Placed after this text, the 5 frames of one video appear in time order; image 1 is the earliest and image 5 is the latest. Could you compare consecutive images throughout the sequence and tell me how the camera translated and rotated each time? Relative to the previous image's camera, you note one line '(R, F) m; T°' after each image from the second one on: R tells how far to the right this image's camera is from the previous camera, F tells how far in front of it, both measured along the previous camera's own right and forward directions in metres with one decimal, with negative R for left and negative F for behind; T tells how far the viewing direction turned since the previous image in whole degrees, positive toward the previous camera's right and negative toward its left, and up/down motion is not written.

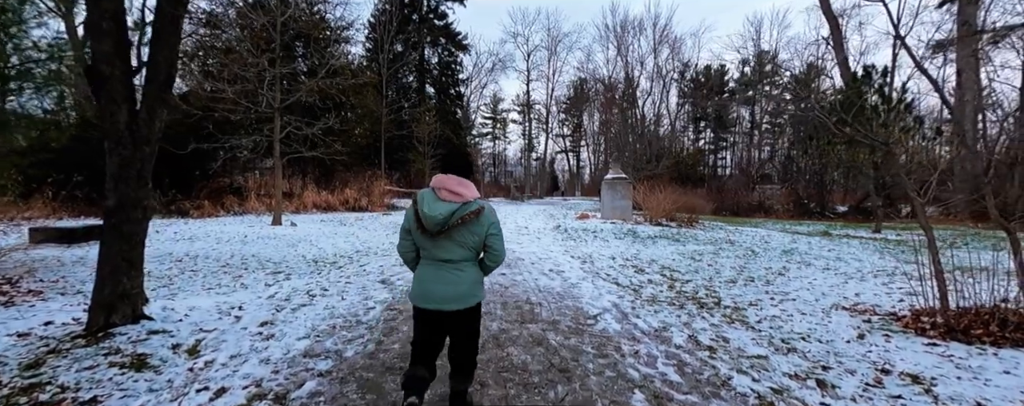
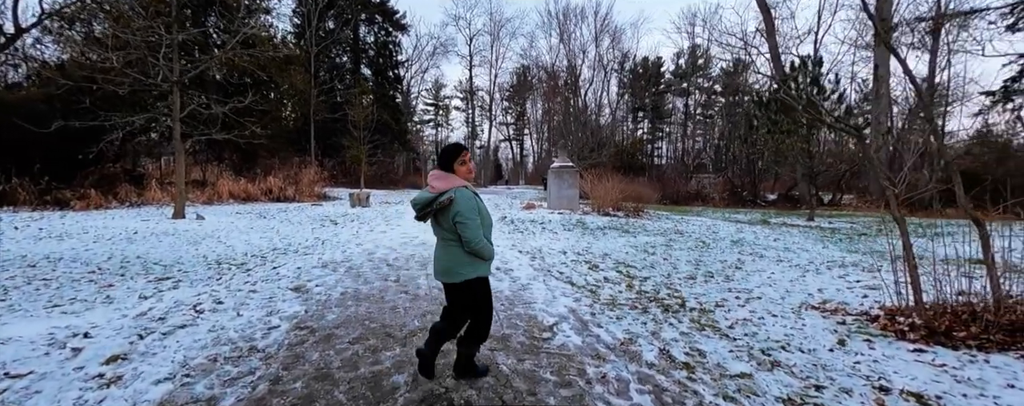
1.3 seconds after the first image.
(0.0, +0.6) m; +8°
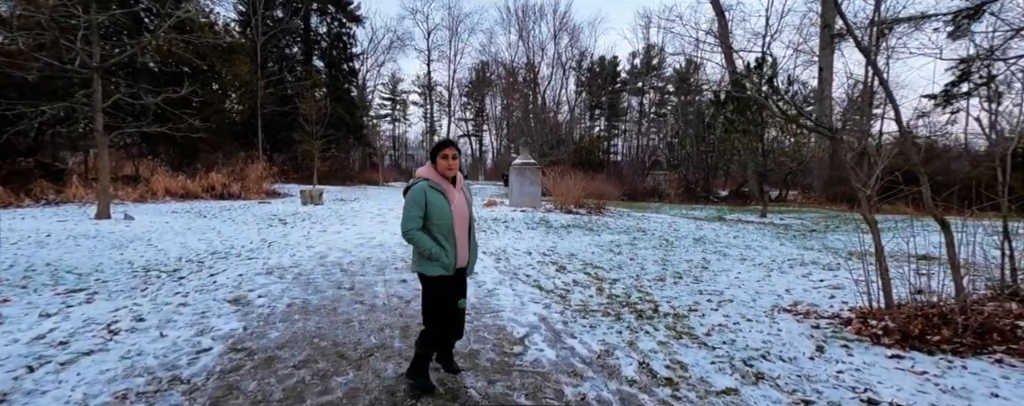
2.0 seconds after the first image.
(0.0, +0.3) m; +5°
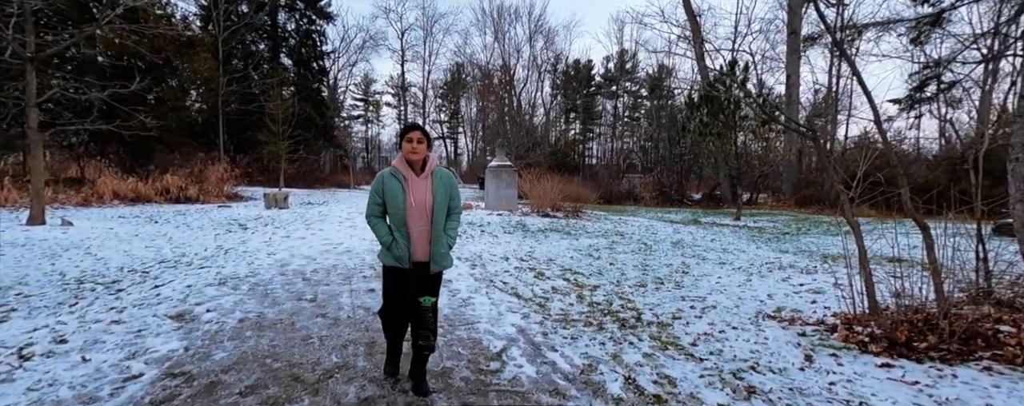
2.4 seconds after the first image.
(0.0, +0.2) m; +3°
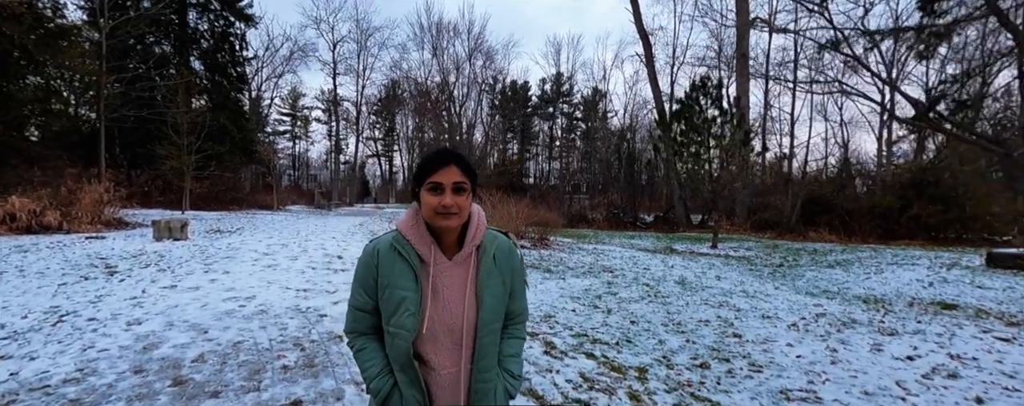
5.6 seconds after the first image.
(-0.5, +1.5) m; +8°
